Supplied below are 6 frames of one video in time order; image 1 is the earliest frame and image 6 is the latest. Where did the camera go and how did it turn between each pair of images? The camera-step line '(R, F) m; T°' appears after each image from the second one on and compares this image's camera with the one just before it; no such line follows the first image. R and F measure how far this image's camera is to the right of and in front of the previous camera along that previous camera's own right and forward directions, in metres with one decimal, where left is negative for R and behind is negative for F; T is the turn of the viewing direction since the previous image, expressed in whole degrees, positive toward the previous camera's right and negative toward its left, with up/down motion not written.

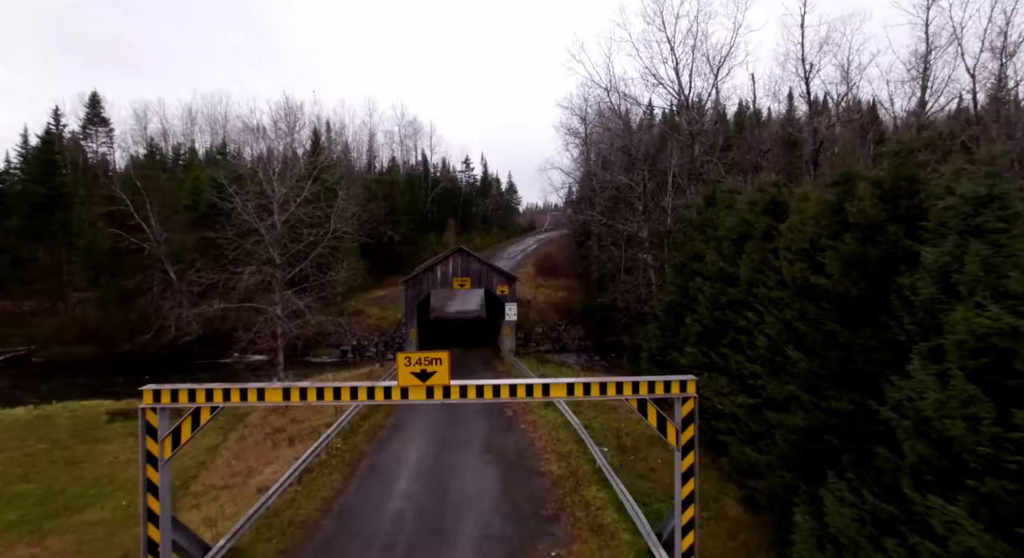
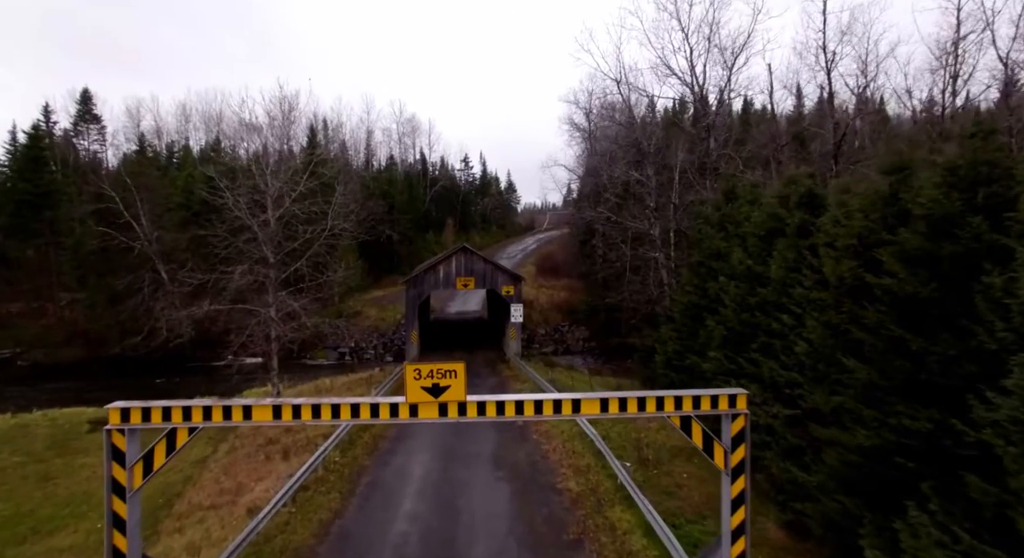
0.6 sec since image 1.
(-0.3, +1.0) m; 0°
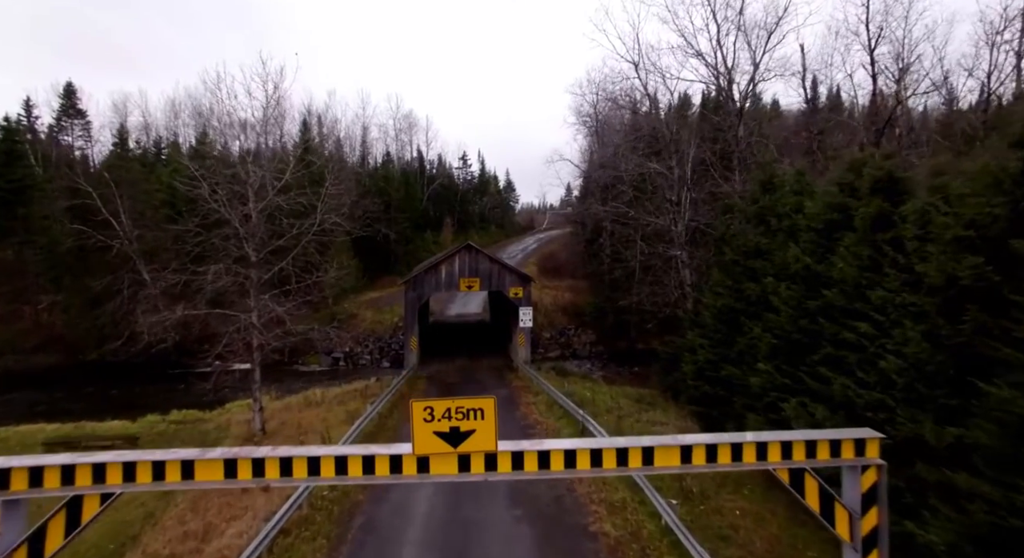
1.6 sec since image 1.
(-0.5, +1.8) m; 0°
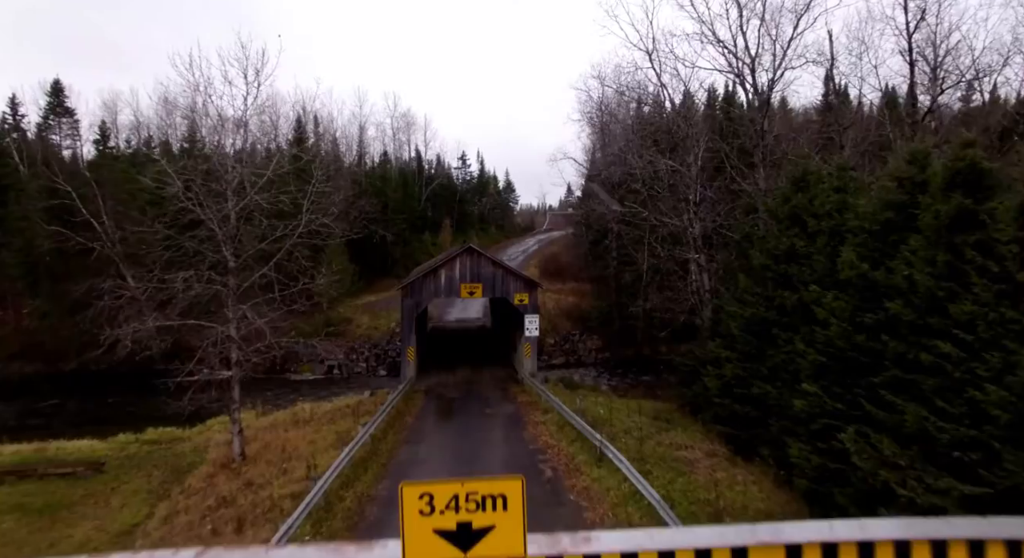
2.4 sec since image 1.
(-0.2, +1.5) m; 0°
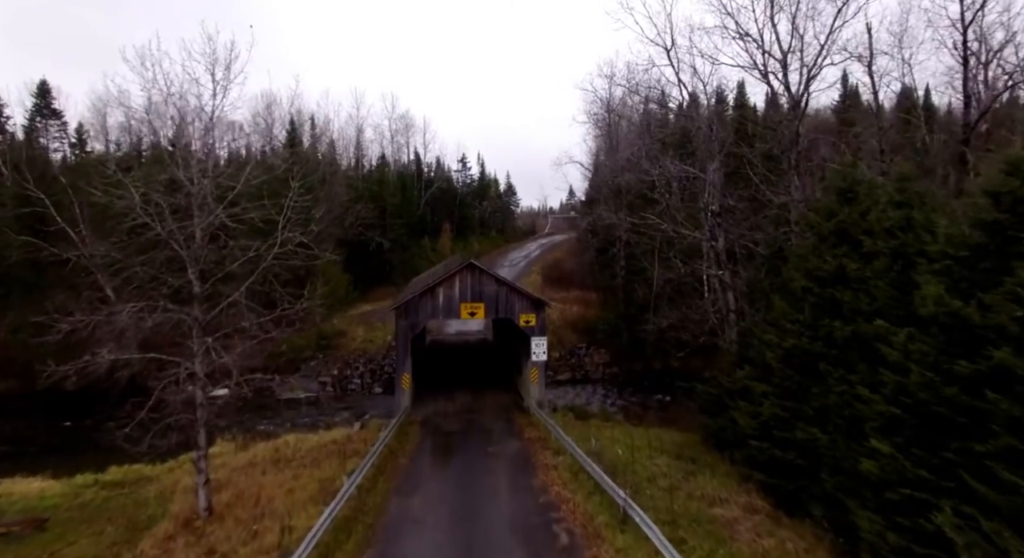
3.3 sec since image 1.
(-0.2, +1.7) m; 0°
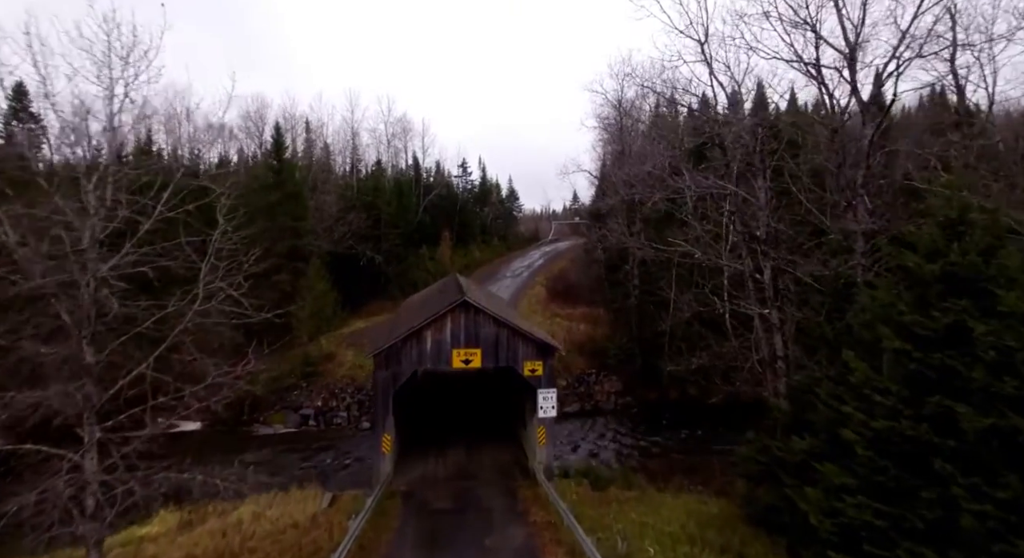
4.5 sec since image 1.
(0.0, +2.9) m; 0°
